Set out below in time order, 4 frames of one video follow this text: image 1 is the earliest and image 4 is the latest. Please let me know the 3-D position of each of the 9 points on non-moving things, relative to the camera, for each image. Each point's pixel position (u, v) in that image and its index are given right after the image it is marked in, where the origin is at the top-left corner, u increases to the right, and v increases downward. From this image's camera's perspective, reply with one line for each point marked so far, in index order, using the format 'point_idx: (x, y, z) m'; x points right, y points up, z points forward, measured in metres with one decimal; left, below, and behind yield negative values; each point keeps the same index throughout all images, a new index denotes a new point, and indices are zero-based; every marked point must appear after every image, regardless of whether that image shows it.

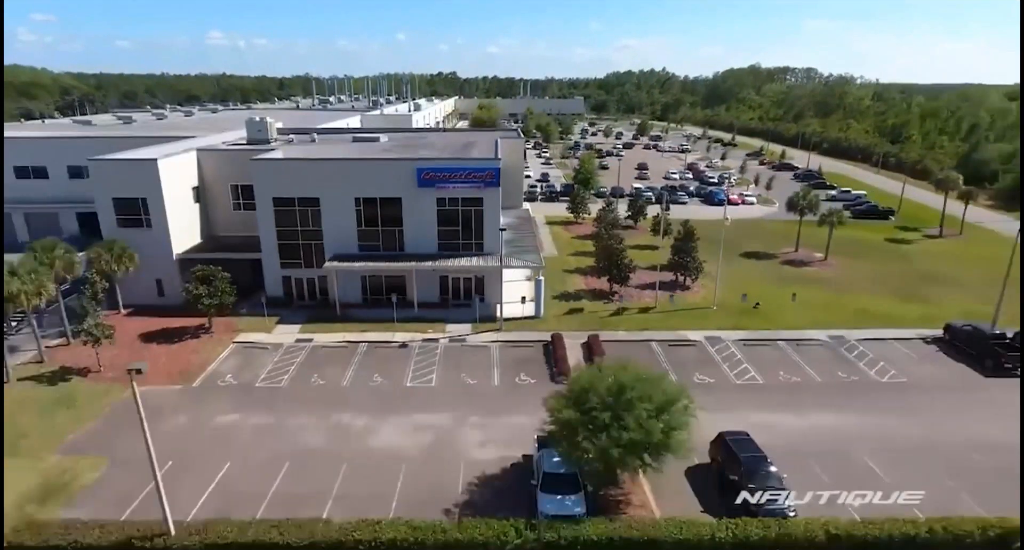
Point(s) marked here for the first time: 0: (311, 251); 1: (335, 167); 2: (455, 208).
0: (-3.8, +0.4, +12.0) m
1: (-3.2, +1.9, +11.5) m
2: (-1.0, +1.2, +11.8) m
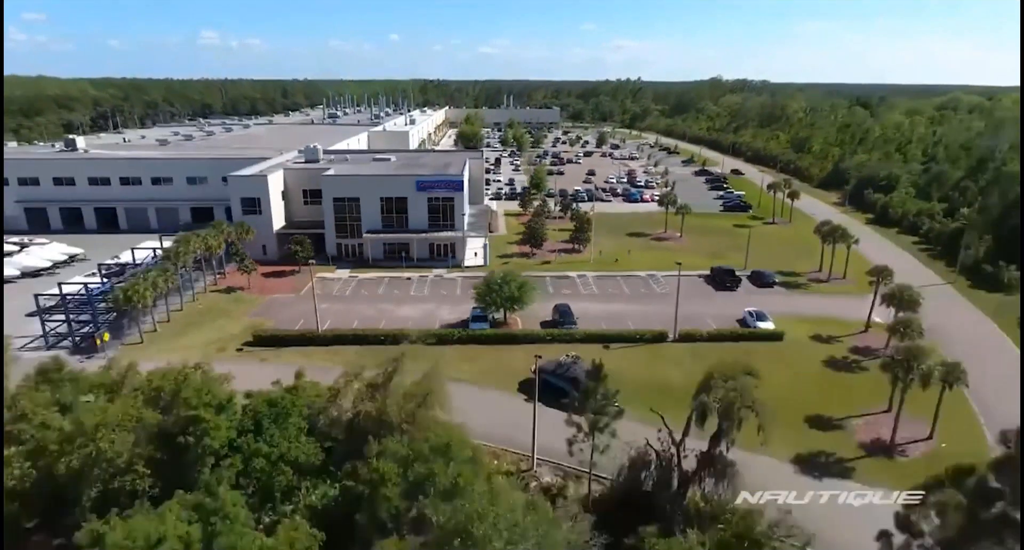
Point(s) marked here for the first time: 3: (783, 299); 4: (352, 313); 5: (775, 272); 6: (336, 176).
0: (-5.1, +1.5, +20.6) m
1: (-4.5, +3.0, +20.1) m
2: (-2.4, +2.3, +20.5) m
3: (+7.5, -0.7, +17.7) m
4: (-4.1, -0.9, +16.5) m
5: (+8.1, +0.1, +19.6) m
6: (-5.4, +3.1, +20.0) m
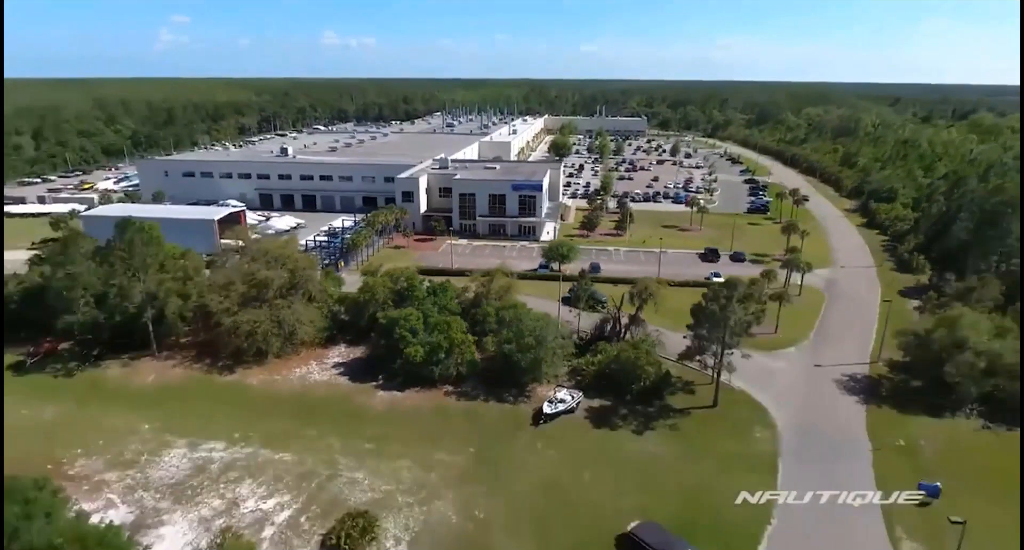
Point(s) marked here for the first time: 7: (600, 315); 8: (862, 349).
0: (-2.0, +3.1, +31.8) m
1: (-1.5, +4.5, +31.2) m
2: (+0.6, +3.7, +31.2) m
3: (+9.8, +0.3, +27.0) m
4: (-1.8, +0.6, +27.6) m
5: (+10.7, +1.0, +28.8) m
6: (-2.4, +4.7, +31.2) m
7: (+2.7, -1.2, +19.6) m
8: (+10.4, -2.2, +19.2) m
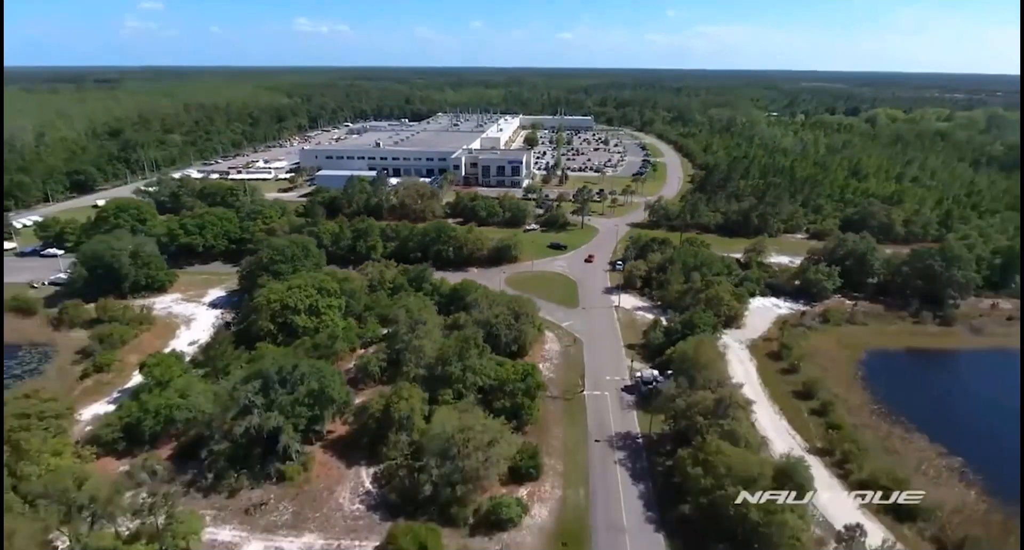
0: (-2.4, +10.1, +64.8) m
1: (-1.8, +11.5, +64.2) m
2: (+0.3, +10.8, +64.3) m
3: (+9.7, +7.3, +60.5) m
4: (-2.0, +7.5, +60.6) m
5: (+10.5, +8.1, +62.3) m
6: (-2.8, +11.7, +64.1) m
7: (+2.9, +5.7, +52.8) m
8: (+10.6, +4.8, +52.8) m
